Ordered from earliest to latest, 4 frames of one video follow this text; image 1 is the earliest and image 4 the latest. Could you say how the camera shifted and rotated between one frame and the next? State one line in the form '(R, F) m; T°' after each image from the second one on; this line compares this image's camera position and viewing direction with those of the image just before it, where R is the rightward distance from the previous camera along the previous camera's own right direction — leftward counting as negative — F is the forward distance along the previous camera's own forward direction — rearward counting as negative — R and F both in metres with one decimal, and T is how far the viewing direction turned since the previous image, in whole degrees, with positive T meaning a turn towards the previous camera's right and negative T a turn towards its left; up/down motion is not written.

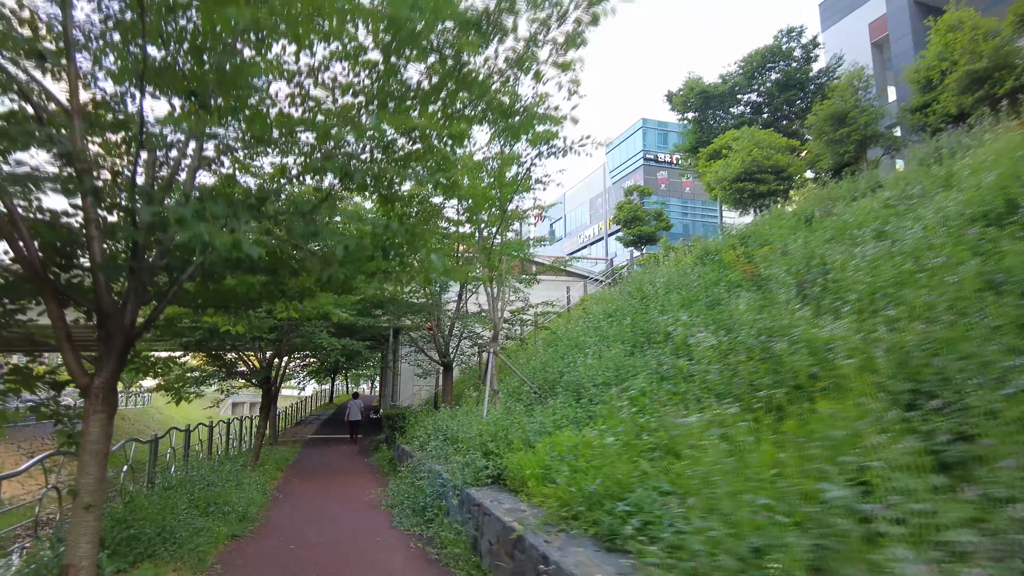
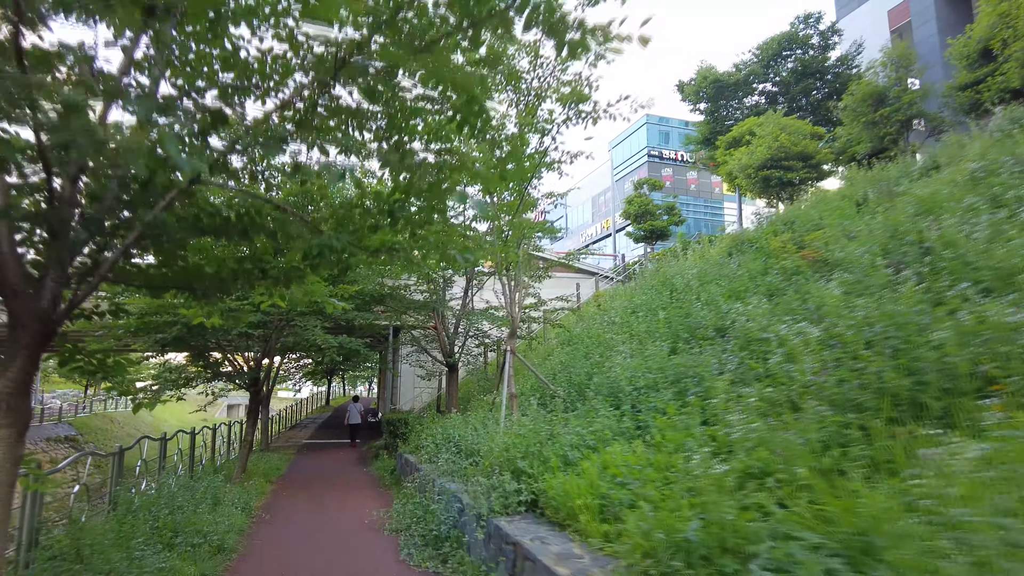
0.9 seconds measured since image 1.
(-0.3, +1.2) m; 0°
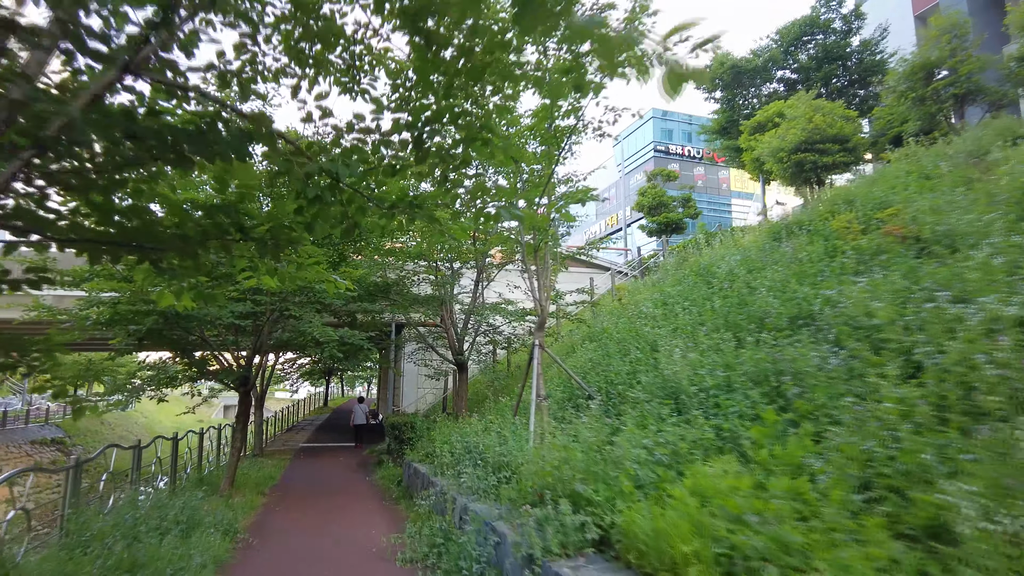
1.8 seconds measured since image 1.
(-0.3, +1.2) m; 0°
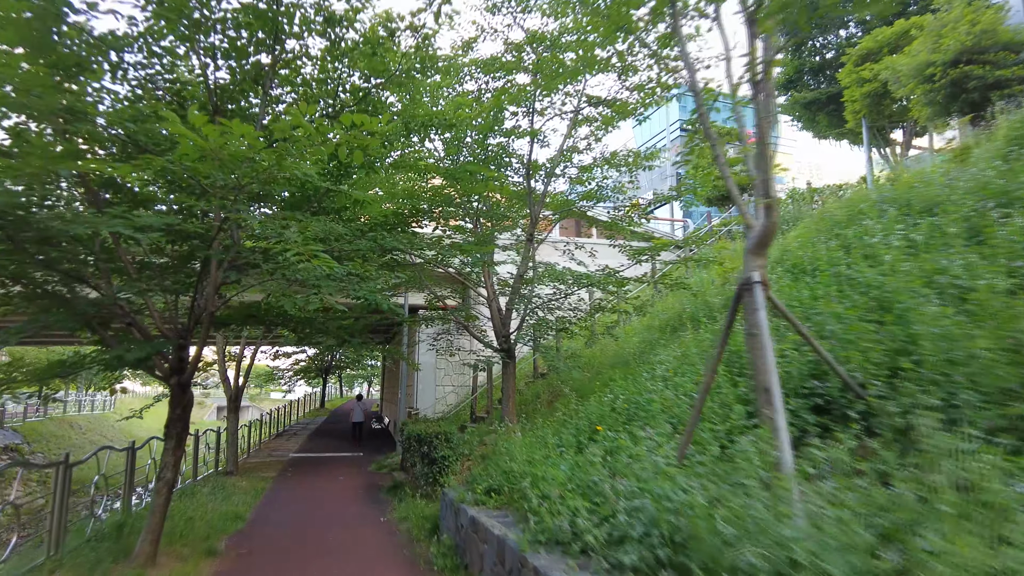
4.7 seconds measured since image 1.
(-1.0, +3.8) m; 0°
